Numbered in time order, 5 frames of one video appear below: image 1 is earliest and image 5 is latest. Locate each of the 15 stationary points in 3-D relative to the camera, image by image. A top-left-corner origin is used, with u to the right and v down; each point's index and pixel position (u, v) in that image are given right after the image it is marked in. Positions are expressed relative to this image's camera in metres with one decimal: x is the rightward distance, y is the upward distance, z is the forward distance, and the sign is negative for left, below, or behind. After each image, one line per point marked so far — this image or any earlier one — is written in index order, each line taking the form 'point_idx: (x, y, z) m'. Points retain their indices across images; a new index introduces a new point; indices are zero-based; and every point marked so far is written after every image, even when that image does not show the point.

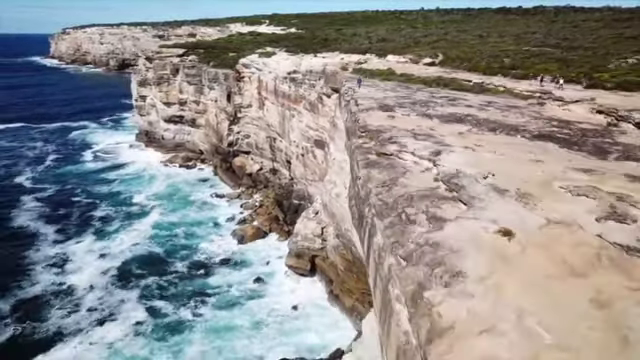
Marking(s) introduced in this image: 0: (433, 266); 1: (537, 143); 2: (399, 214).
0: (+0.9, -0.7, +5.5) m
1: (+3.5, +0.6, +11.1) m
2: (+0.8, -0.4, +7.3) m
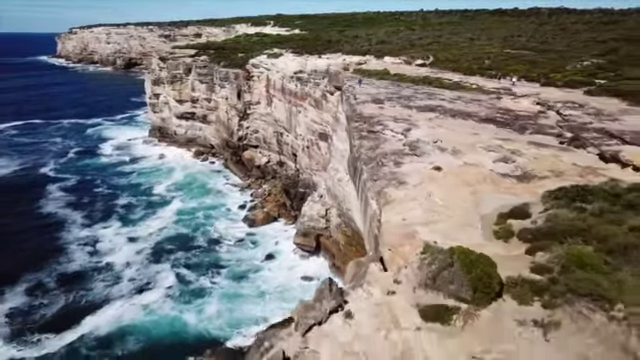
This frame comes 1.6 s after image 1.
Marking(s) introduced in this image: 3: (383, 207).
0: (+1.0, -0.1, +10.1) m
1: (+3.7, +1.3, +15.8) m
2: (+0.9, +0.3, +12.0) m
3: (+0.8, -0.4, +8.9) m
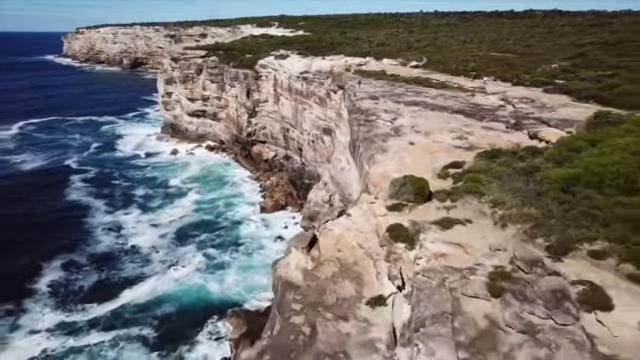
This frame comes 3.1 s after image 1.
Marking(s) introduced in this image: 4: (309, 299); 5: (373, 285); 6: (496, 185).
0: (+1.2, +0.6, +14.8) m
1: (+3.9, +1.9, +20.4) m
2: (+1.1, +0.9, +16.7) m
3: (+1.0, +0.3, +13.6) m
4: (-0.1, -1.4, +8.4) m
5: (+0.7, -1.3, +8.5) m
6: (+2.5, -0.1, +9.8) m
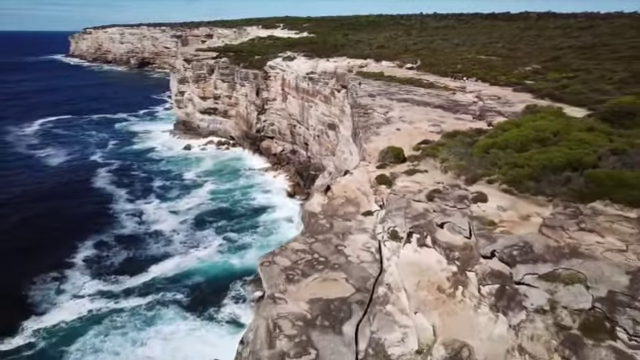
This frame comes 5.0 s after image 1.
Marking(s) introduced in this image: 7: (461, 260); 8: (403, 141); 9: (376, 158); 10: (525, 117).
0: (+1.5, +1.3, +20.1) m
1: (+4.2, +2.6, +25.7) m
2: (+1.4, +1.6, +22.0) m
3: (+1.3, +1.0, +18.9) m
4: (+0.1, -0.7, +13.8) m
5: (+1.0, -0.6, +13.8) m
6: (+2.8, +0.6, +15.1) m
7: (+1.8, -1.0, +8.8) m
8: (+2.3, +1.1, +18.8) m
9: (+1.3, +0.5, +16.3) m
10: (+5.2, +1.6, +17.4) m
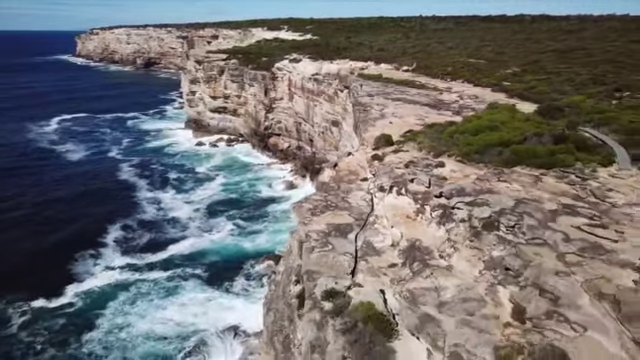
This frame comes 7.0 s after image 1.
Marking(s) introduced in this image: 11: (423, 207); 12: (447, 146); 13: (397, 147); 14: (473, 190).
0: (+1.8, +2.0, +25.4) m
1: (+4.6, +3.3, +31.0) m
2: (+1.7, +2.3, +27.2) m
3: (+1.6, +1.6, +24.2) m
4: (+0.4, -0.1, +19.0) m
5: (+1.2, +0.1, +19.1) m
6: (+3.1, +1.3, +20.3) m
7: (+2.1, -0.4, +14.0) m
8: (+2.6, +1.7, +24.1) m
9: (+1.6, +1.2, +21.5) m
10: (+5.5, +2.2, +22.6) m
11: (+2.1, -0.6, +13.8) m
12: (+3.3, +0.9, +18.1) m
13: (+2.2, +0.9, +19.8) m
14: (+3.0, -0.2, +13.5) m
